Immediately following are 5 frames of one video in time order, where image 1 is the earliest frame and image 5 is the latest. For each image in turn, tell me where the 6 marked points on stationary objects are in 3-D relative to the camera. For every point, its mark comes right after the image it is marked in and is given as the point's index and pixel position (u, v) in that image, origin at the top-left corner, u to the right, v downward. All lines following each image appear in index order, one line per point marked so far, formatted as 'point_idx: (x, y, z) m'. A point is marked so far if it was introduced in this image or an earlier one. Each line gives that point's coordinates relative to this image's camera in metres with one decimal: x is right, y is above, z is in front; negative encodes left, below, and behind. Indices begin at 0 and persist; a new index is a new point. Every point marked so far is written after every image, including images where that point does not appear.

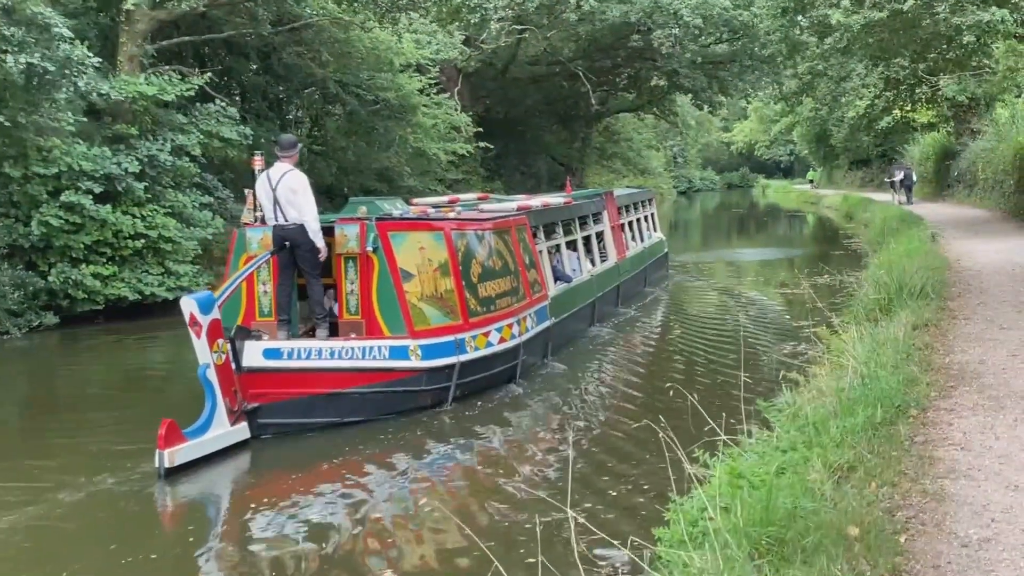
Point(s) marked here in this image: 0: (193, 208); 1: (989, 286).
0: (-5.0, +1.2, +14.3) m
1: (+5.6, 0.0, +10.8) m
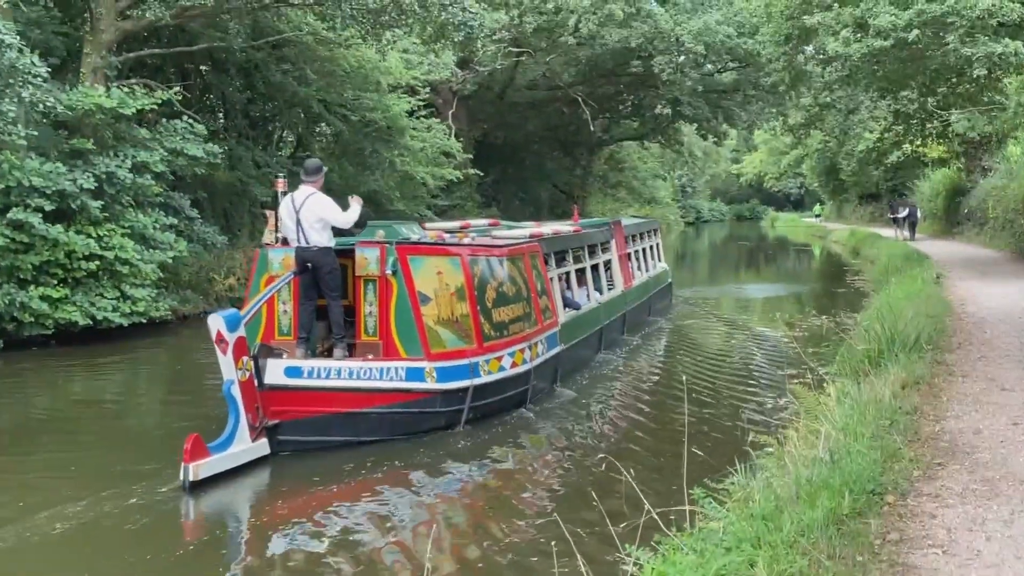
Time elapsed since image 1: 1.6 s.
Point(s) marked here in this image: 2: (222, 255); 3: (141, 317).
0: (-5.3, +0.9, +13.7) m
1: (+5.2, -0.5, +10.0) m
2: (-5.3, +0.6, +16.4) m
3: (-5.5, -0.4, +13.5) m
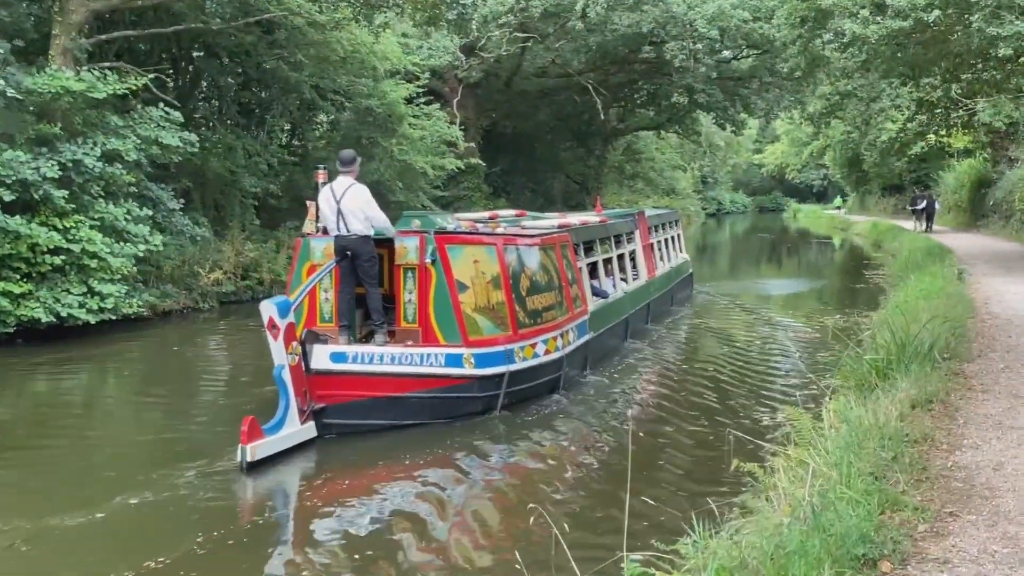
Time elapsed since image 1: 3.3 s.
0: (-5.4, +1.0, +13.0) m
1: (+5.0, -0.5, +9.1) m
2: (-5.3, +0.7, +15.8) m
3: (-5.6, -0.4, +12.9) m
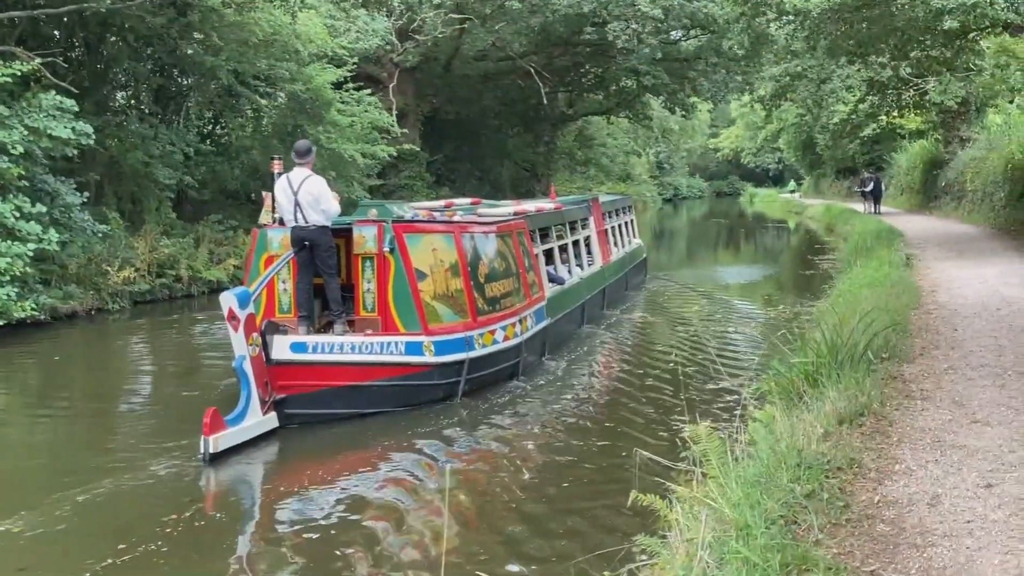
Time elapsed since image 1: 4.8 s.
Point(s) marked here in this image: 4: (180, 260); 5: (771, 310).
0: (-6.4, +0.9, +12.0) m
1: (+4.2, -0.4, +8.5) m
2: (-6.4, +0.7, +14.8) m
3: (-6.5, -0.4, +11.9) m
4: (-6.0, +0.5, +16.7) m
5: (+4.9, -0.4, +17.4) m
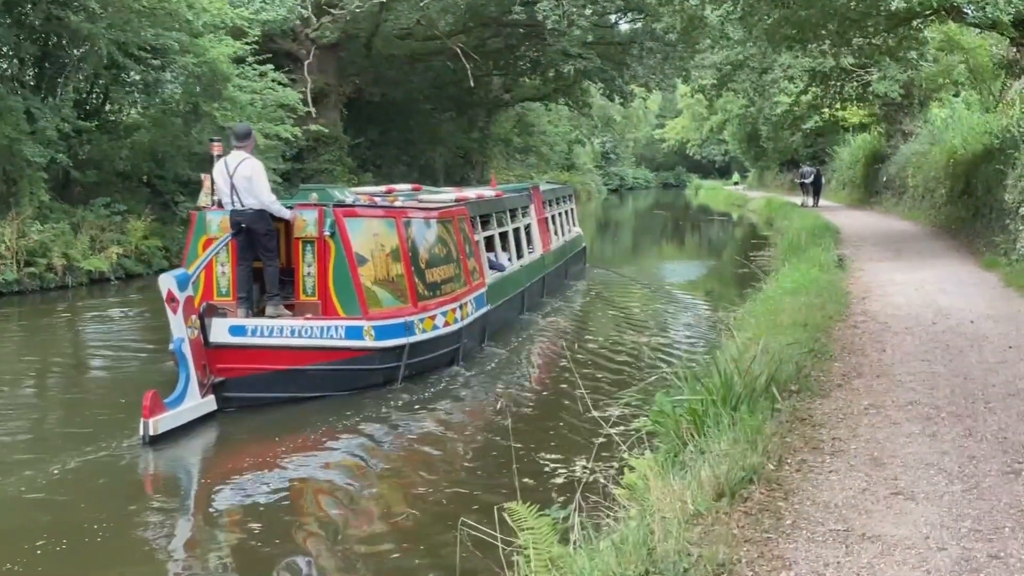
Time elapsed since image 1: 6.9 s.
0: (-7.6, +1.0, +10.5) m
1: (+3.2, -0.5, +7.6) m
2: (-7.8, +0.8, +13.2) m
3: (-7.7, -0.3, +10.3) m
4: (-7.5, +0.7, +15.2) m
5: (+3.4, -0.4, +16.5) m
